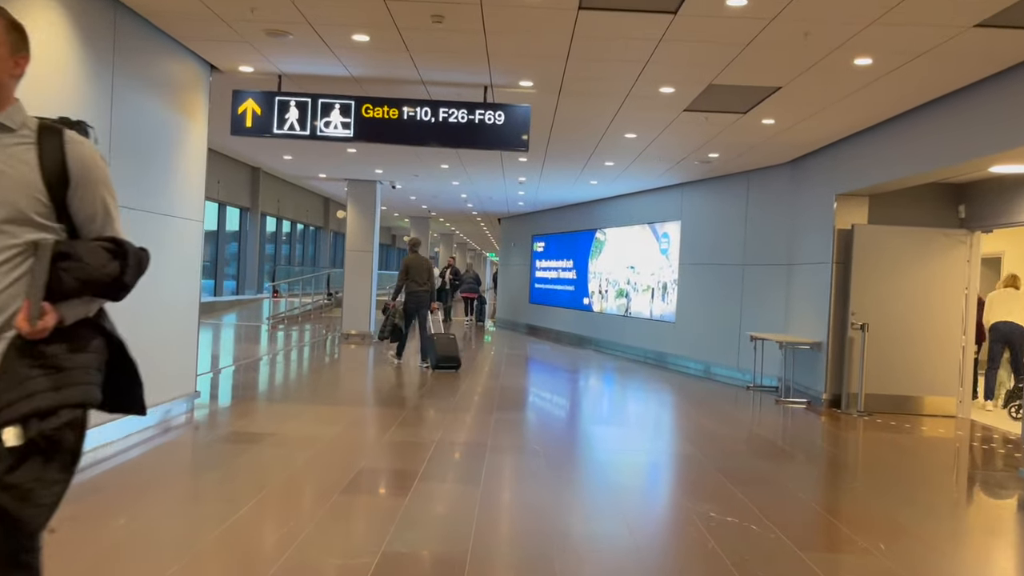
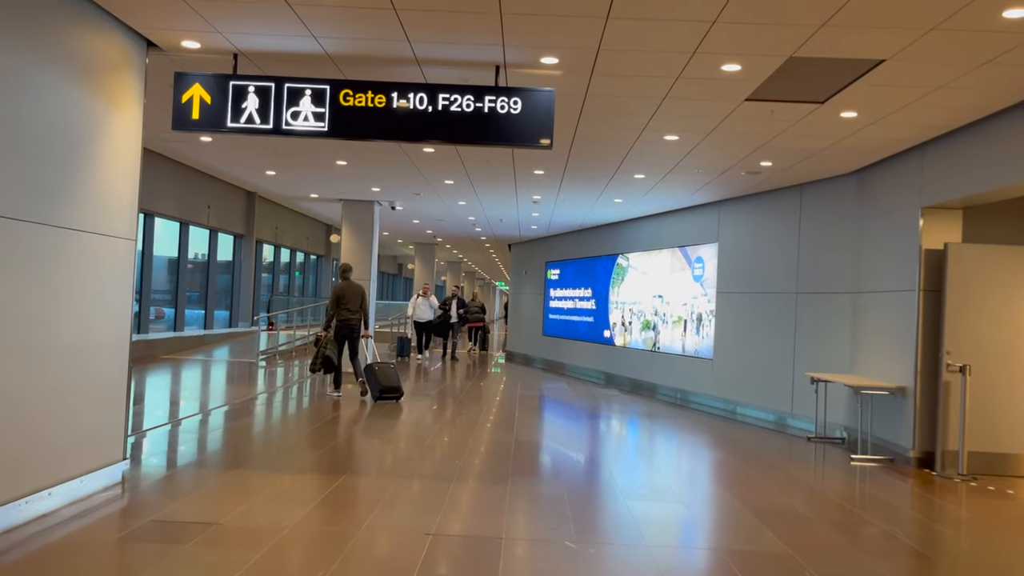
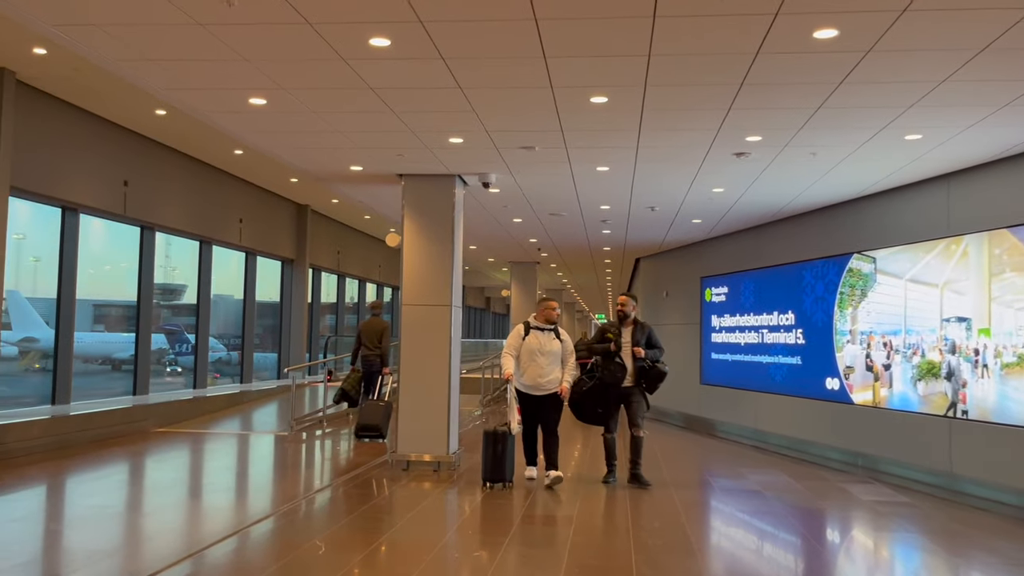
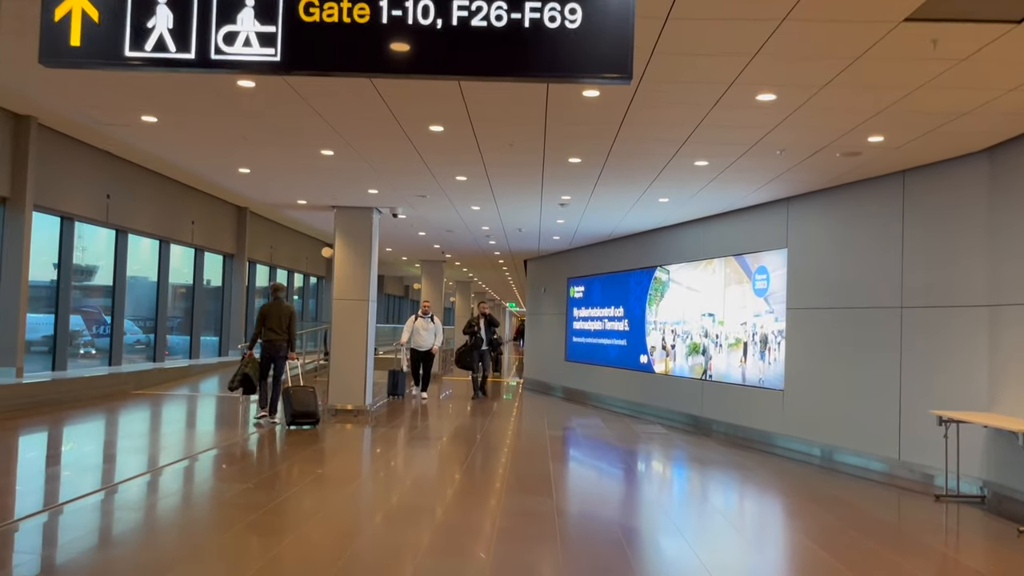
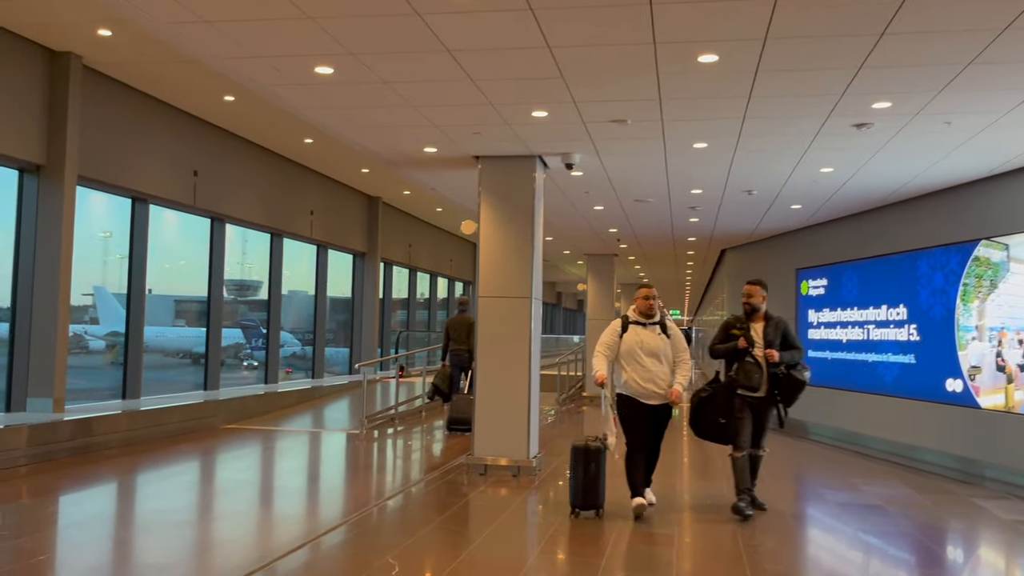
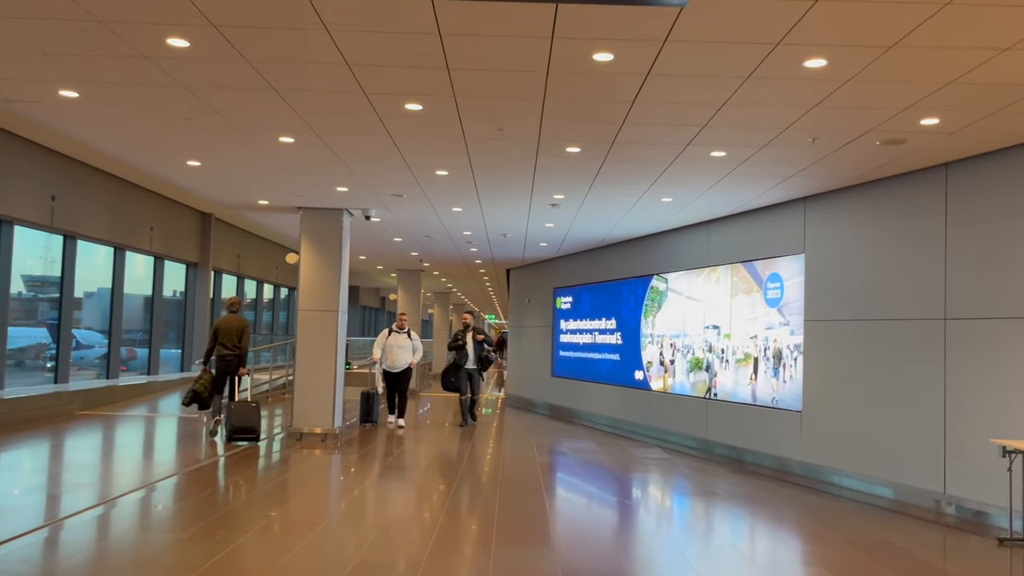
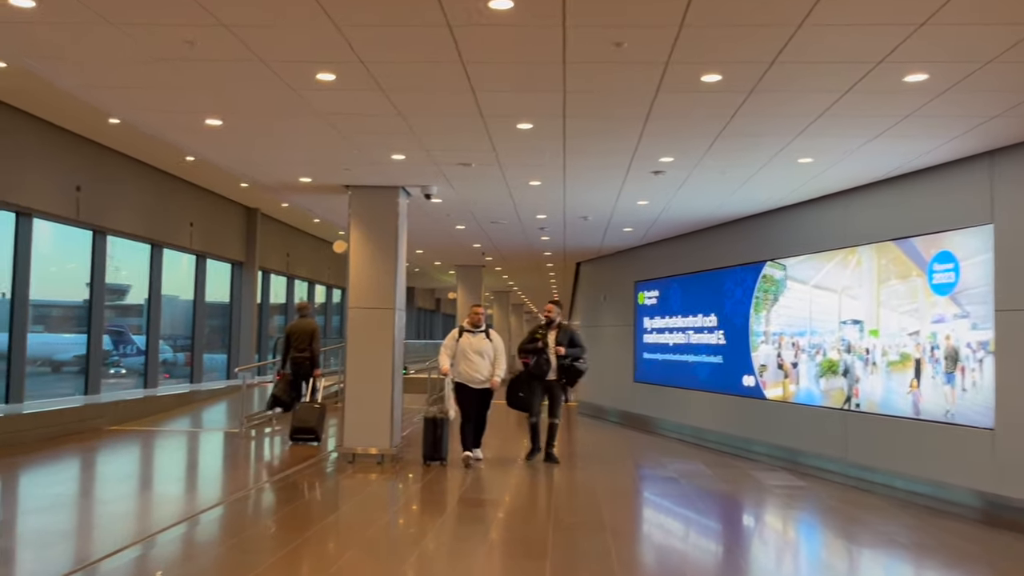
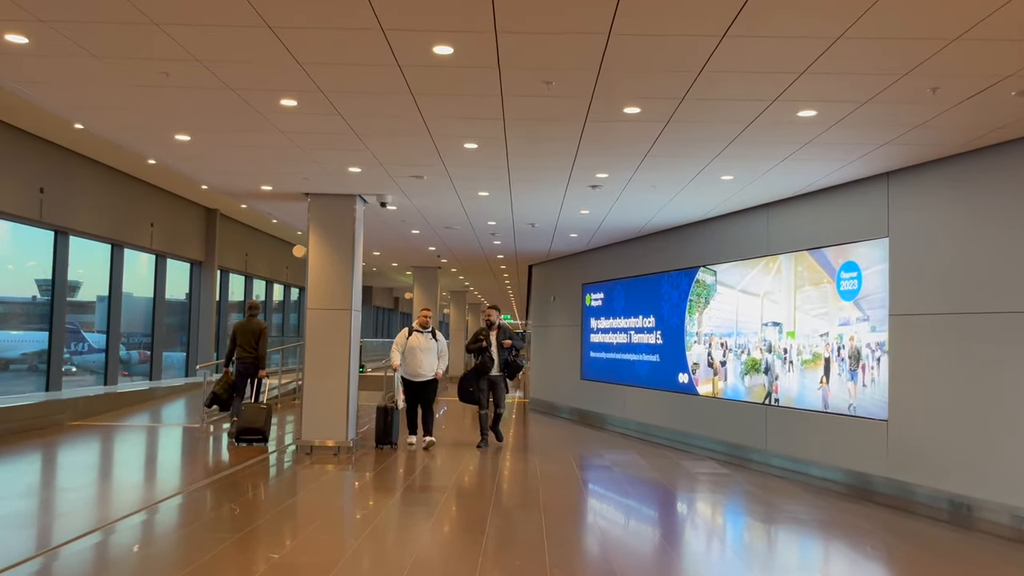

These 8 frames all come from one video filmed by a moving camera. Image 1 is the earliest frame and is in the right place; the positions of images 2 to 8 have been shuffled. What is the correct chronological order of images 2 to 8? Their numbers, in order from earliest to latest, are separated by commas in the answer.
2, 4, 6, 8, 7, 3, 5
